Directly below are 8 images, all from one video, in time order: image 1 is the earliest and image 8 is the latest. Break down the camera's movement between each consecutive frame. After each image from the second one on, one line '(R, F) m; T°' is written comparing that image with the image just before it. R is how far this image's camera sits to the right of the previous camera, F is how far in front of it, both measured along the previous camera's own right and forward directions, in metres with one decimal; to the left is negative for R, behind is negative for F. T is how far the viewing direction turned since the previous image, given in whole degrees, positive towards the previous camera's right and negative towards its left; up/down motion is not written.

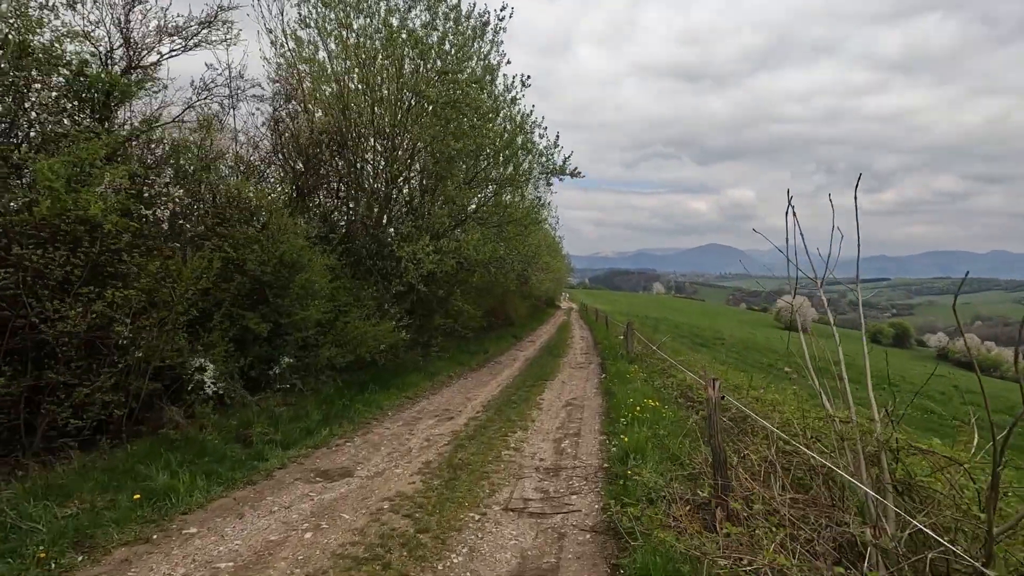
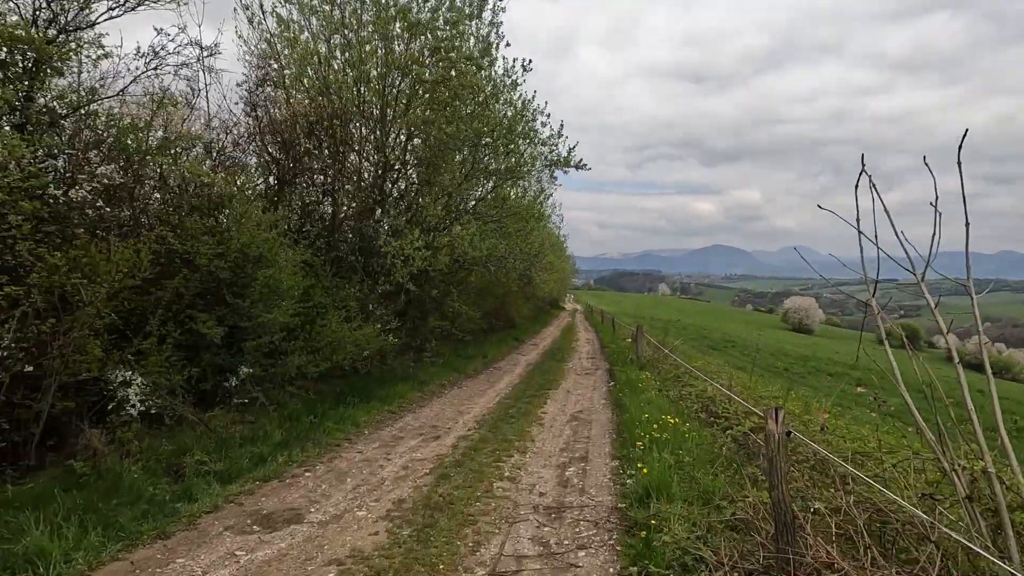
(+0.1, +1.5) m; 0°
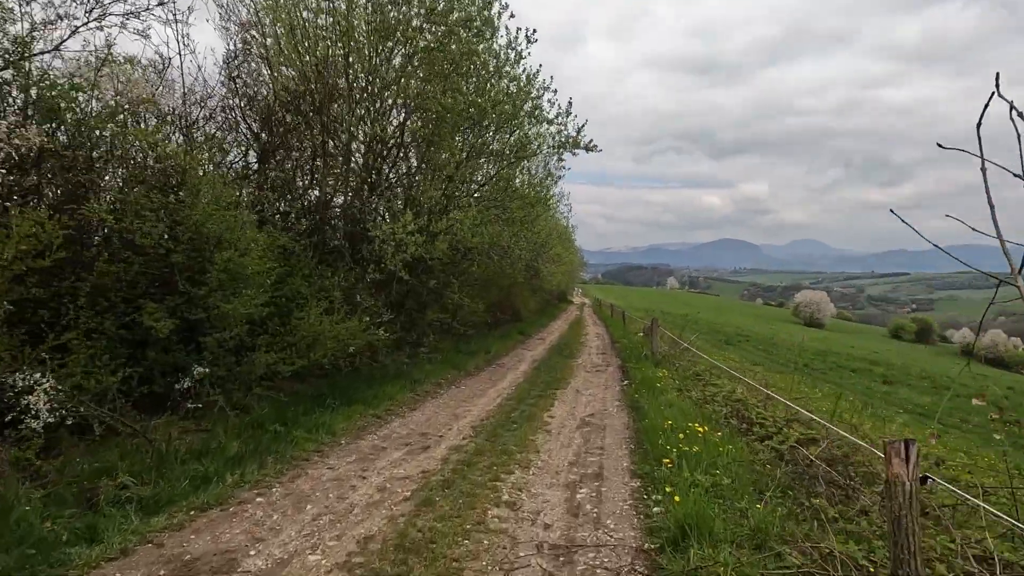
(+0.1, +1.4) m; -1°
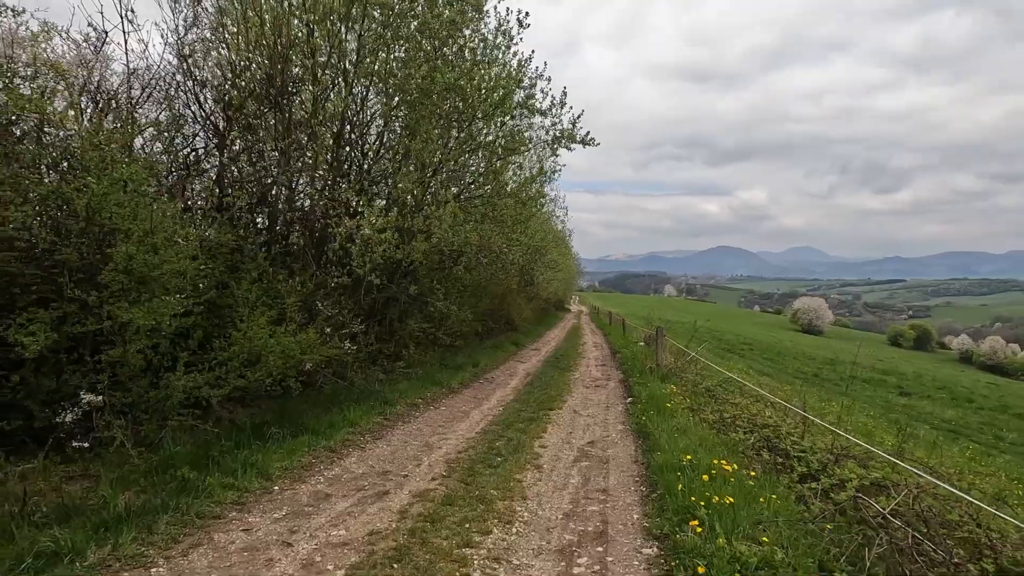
(+0.2, +1.6) m; 0°
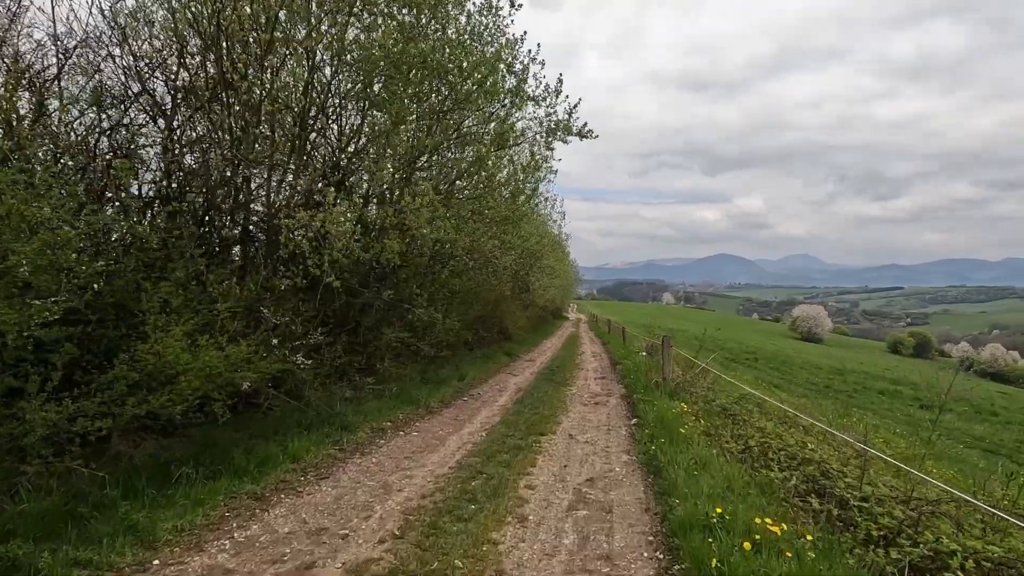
(+0.2, +1.6) m; 0°
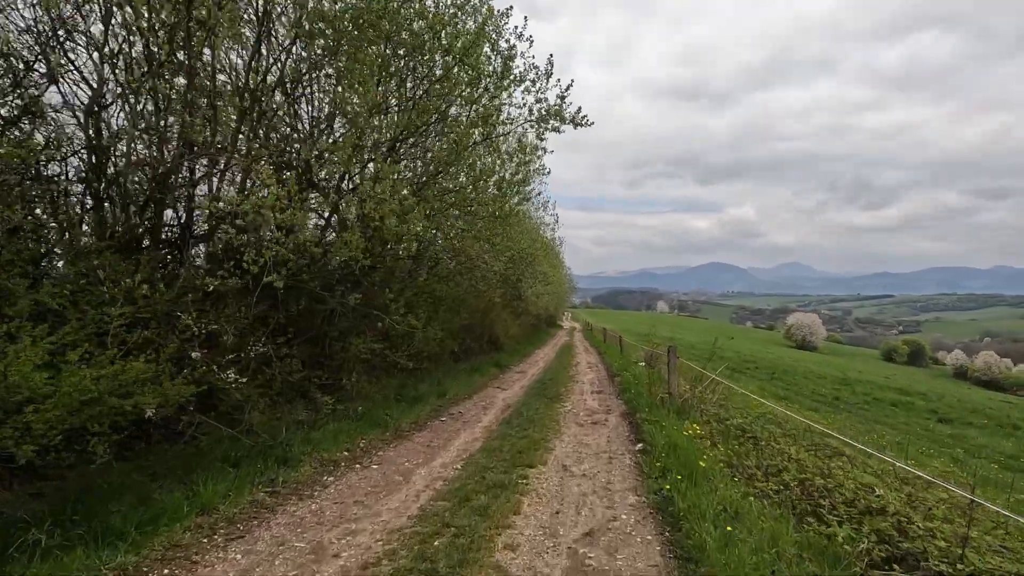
(+0.2, +1.6) m; +1°
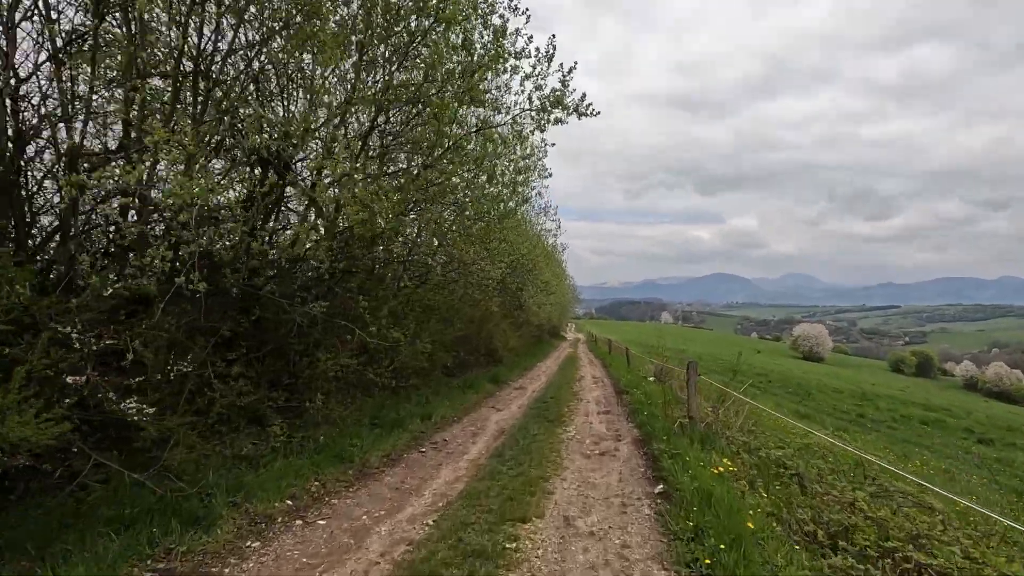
(+0.2, +1.7) m; 0°
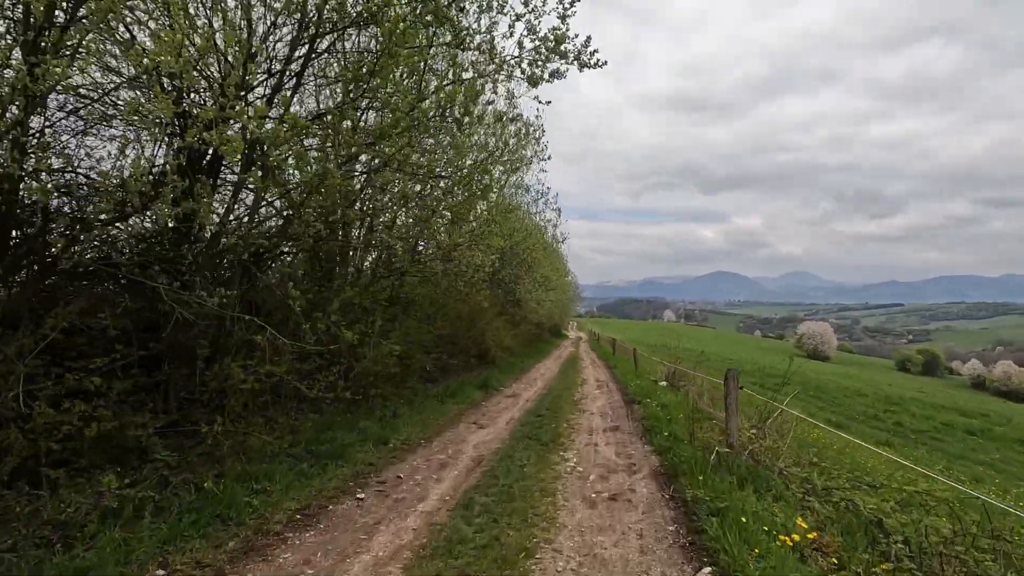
(+0.3, +2.7) m; 0°
